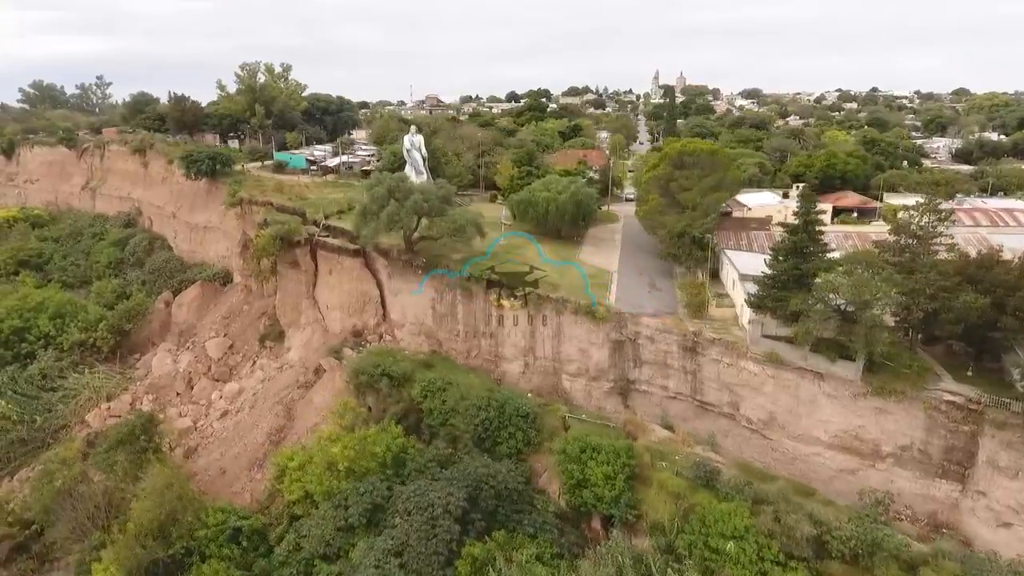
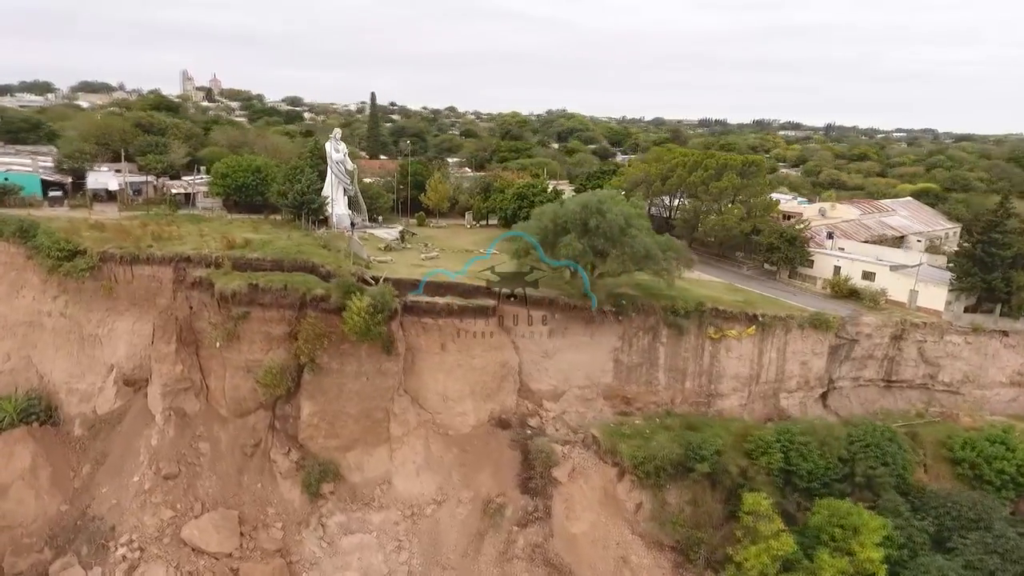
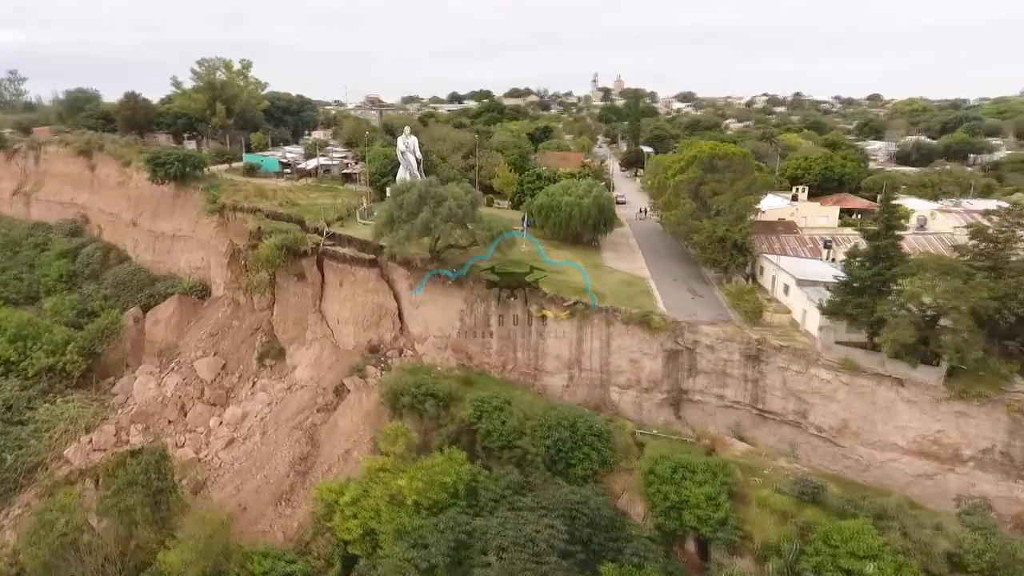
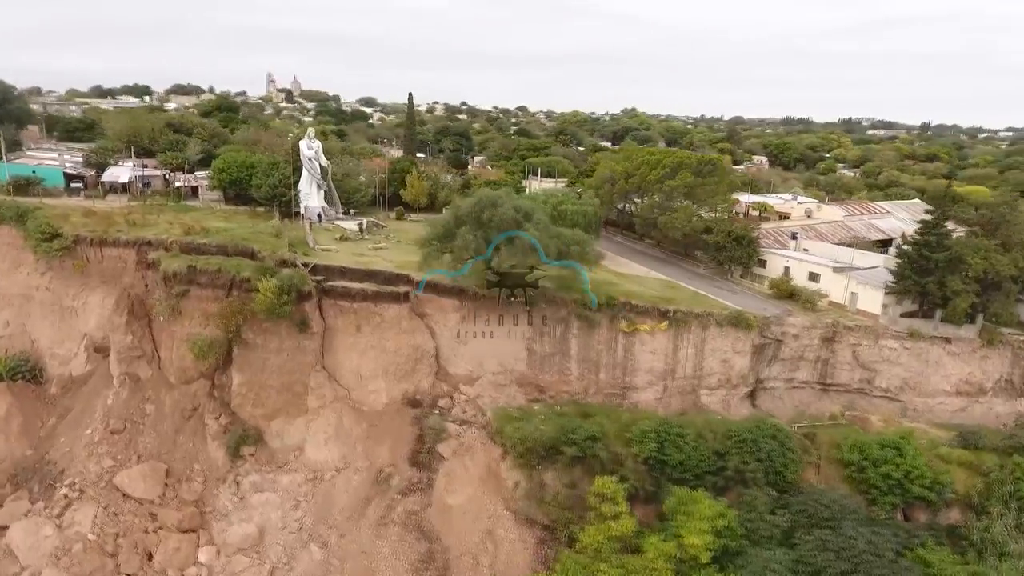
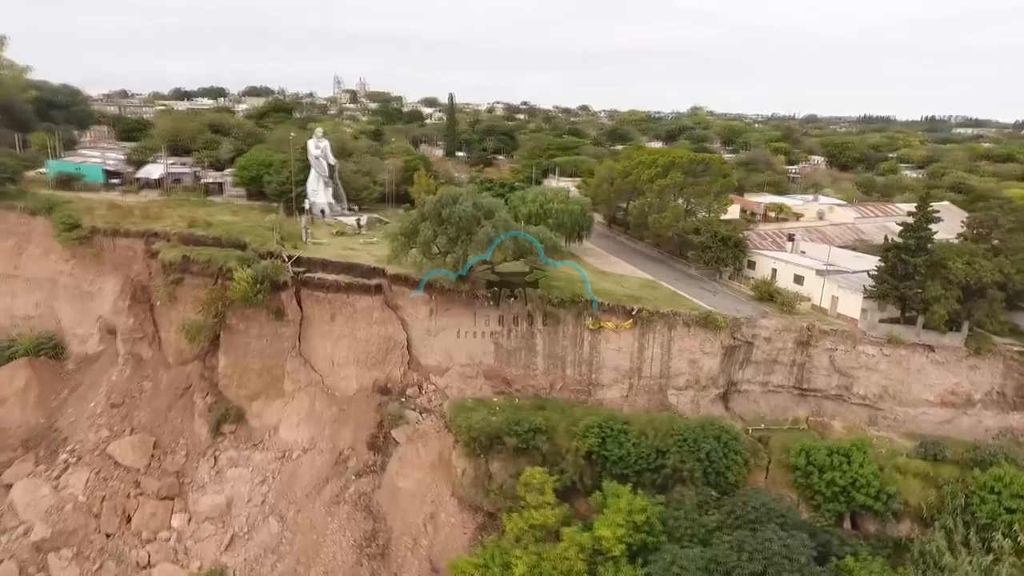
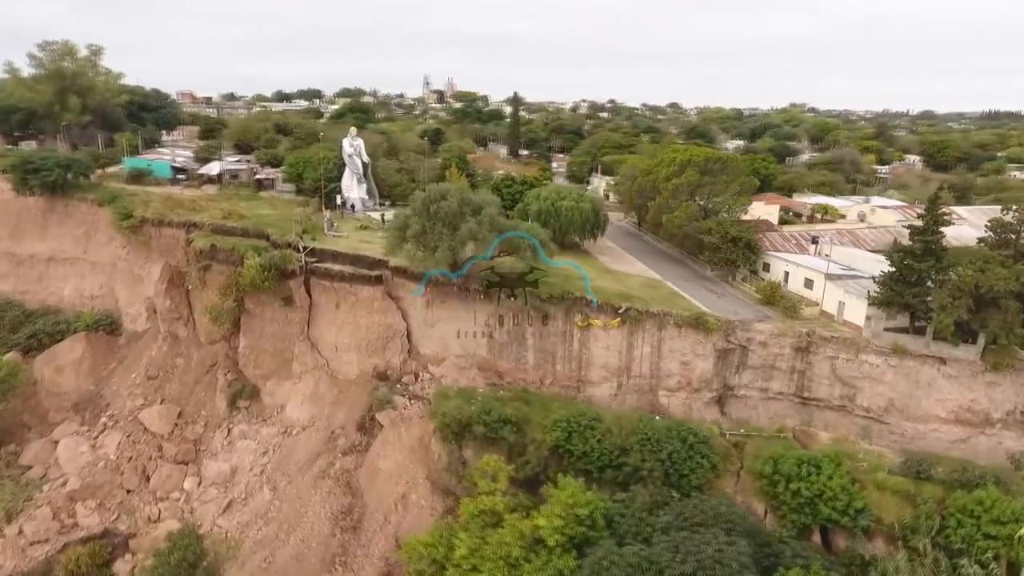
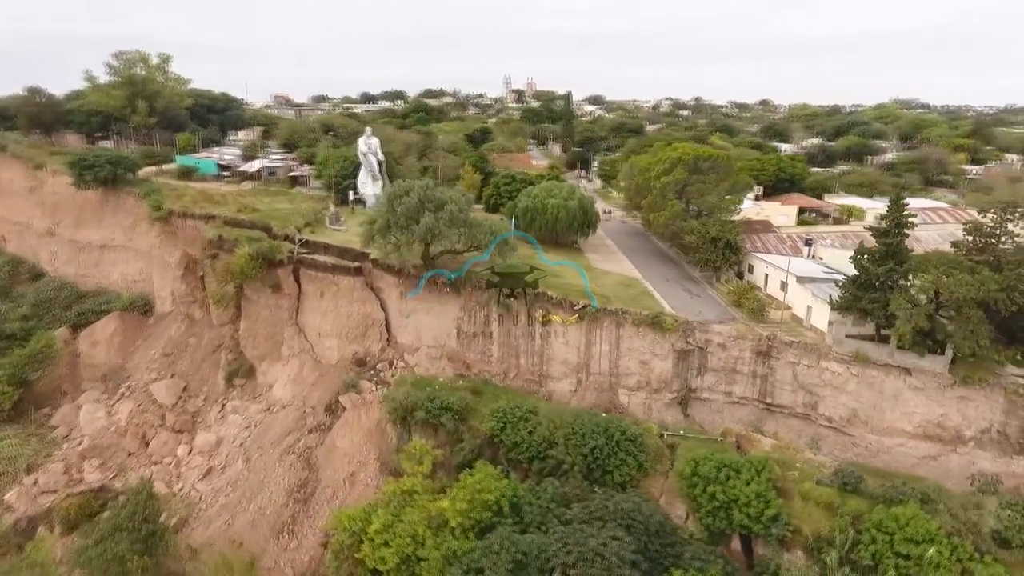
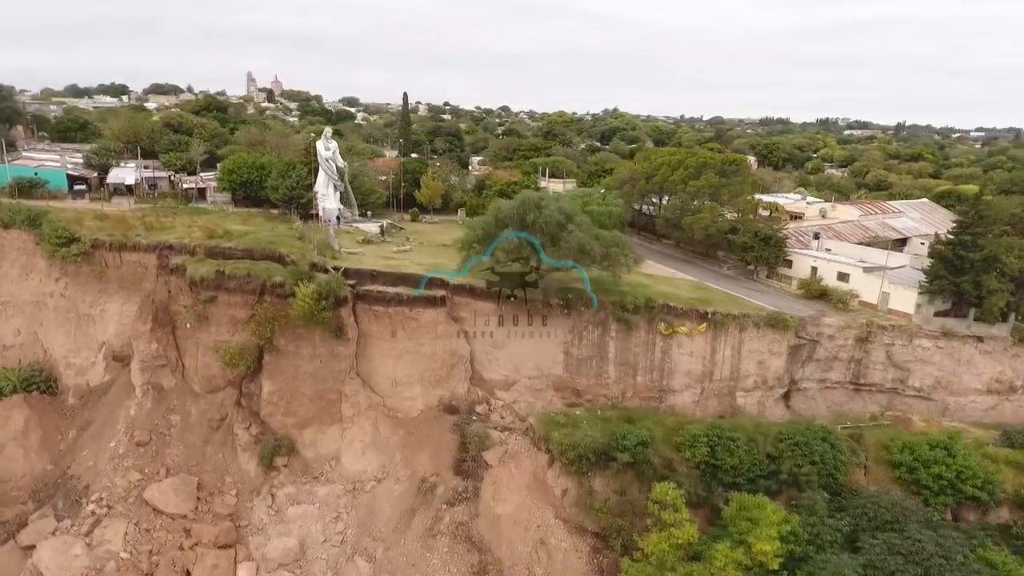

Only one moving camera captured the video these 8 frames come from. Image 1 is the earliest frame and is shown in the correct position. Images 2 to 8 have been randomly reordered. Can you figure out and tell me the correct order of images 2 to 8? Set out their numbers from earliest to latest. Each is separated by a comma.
3, 7, 6, 5, 4, 8, 2
